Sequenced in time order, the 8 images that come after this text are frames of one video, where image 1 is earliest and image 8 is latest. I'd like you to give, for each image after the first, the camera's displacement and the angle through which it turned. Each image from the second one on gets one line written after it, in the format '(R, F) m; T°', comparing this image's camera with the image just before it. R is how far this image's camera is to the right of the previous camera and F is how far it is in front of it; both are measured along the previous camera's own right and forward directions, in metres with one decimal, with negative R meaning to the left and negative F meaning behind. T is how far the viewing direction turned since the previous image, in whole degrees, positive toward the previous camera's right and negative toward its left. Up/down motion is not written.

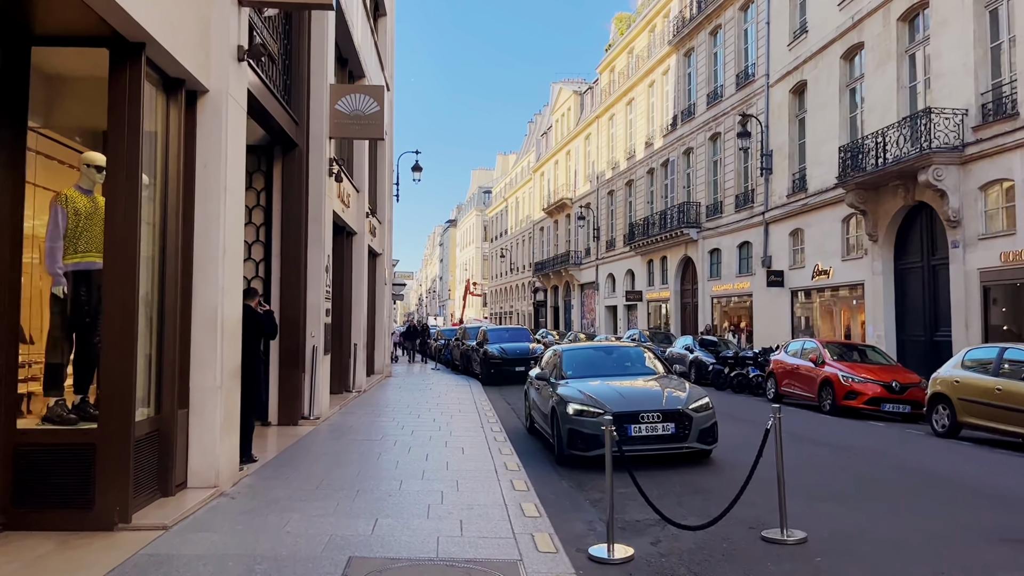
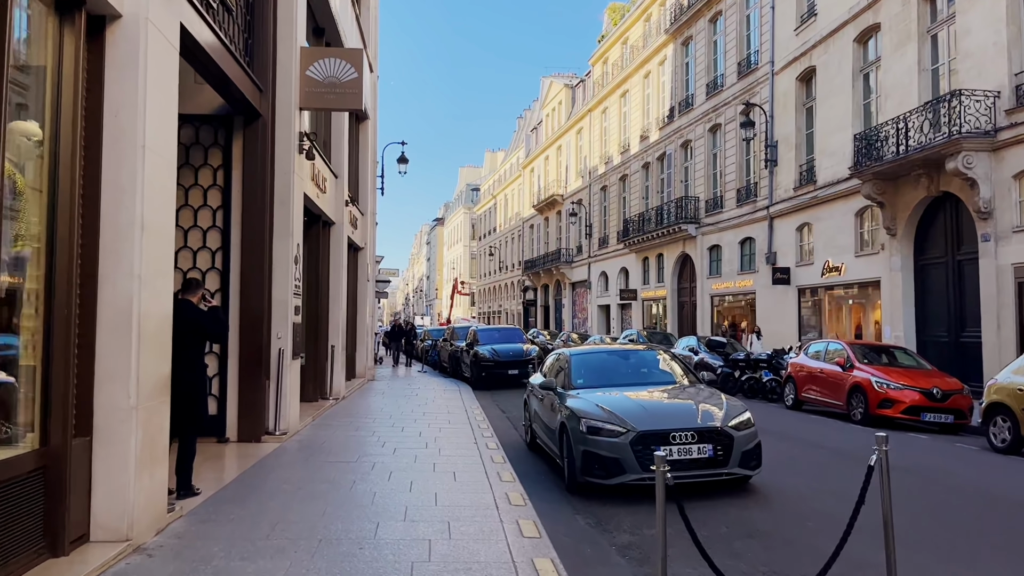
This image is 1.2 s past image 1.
(-0.1, +1.4) m; +1°
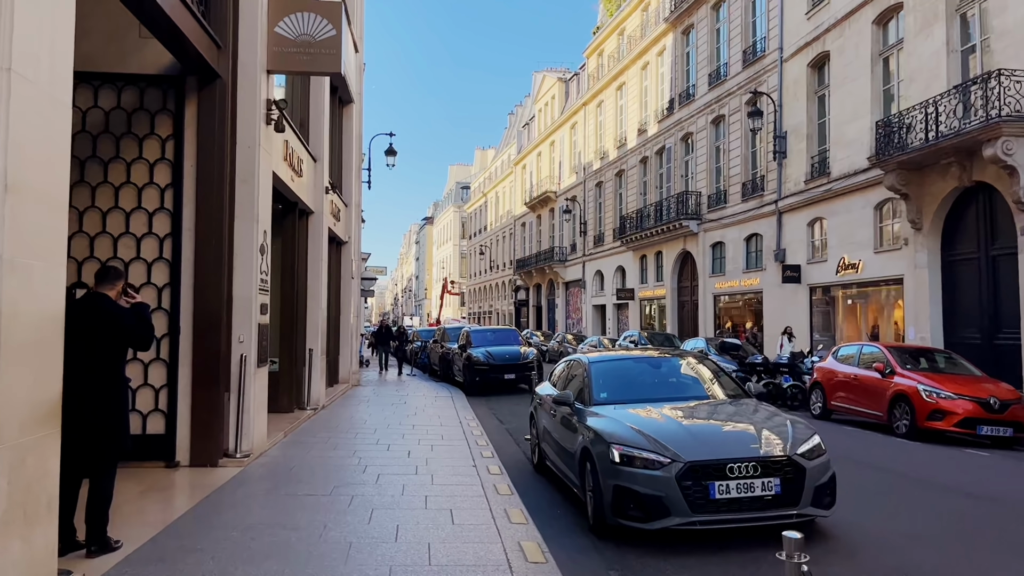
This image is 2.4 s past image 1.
(-0.2, +1.4) m; +1°
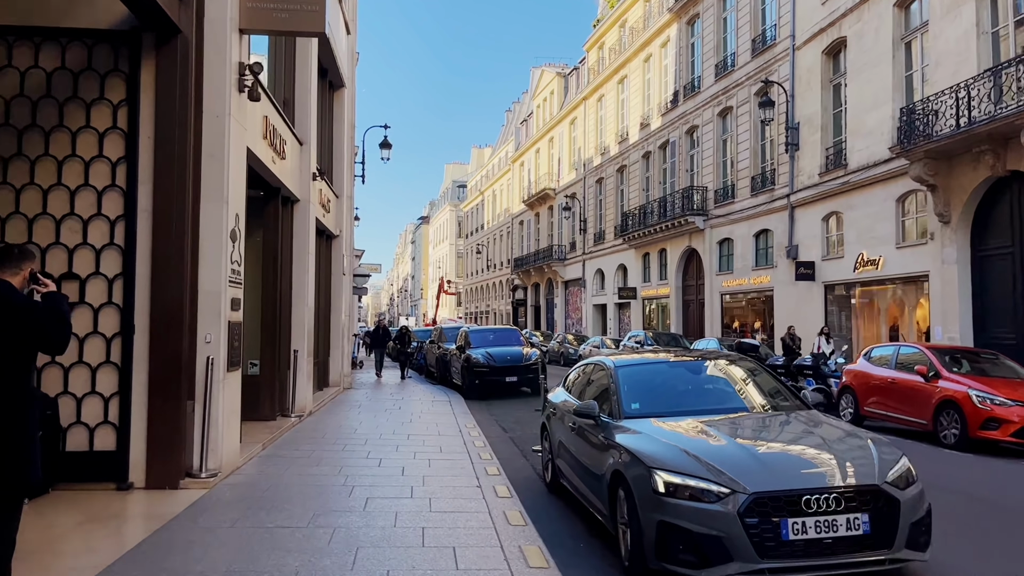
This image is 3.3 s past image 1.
(-0.1, +1.1) m; 0°
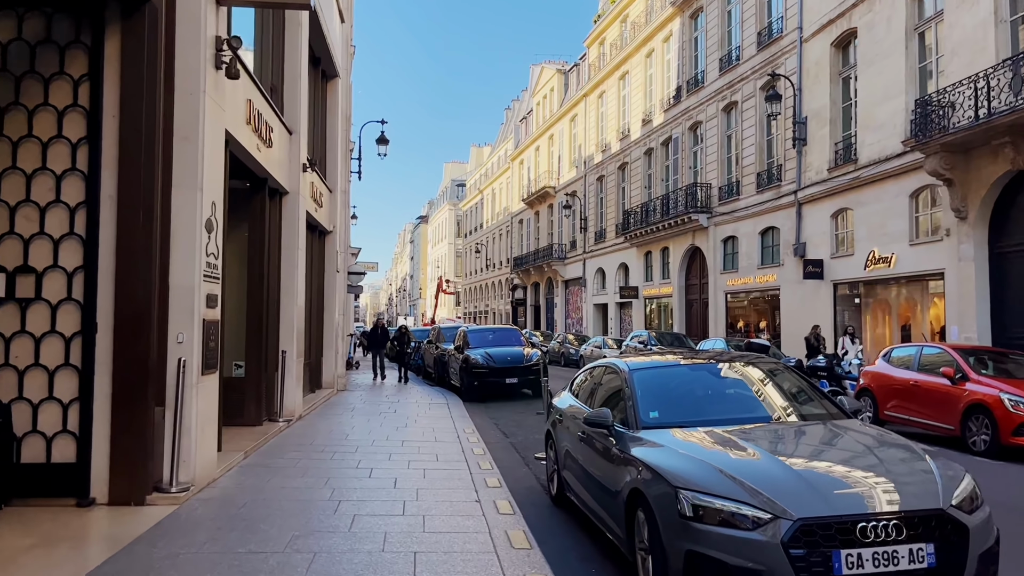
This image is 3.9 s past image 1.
(0.0, +0.6) m; 0°
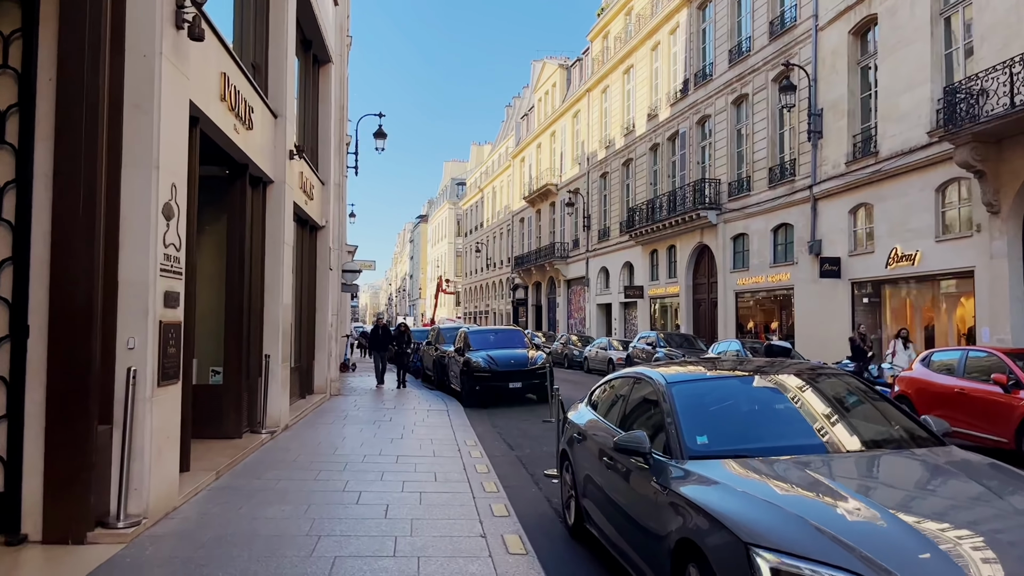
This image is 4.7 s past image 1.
(-0.1, +0.9) m; 0°
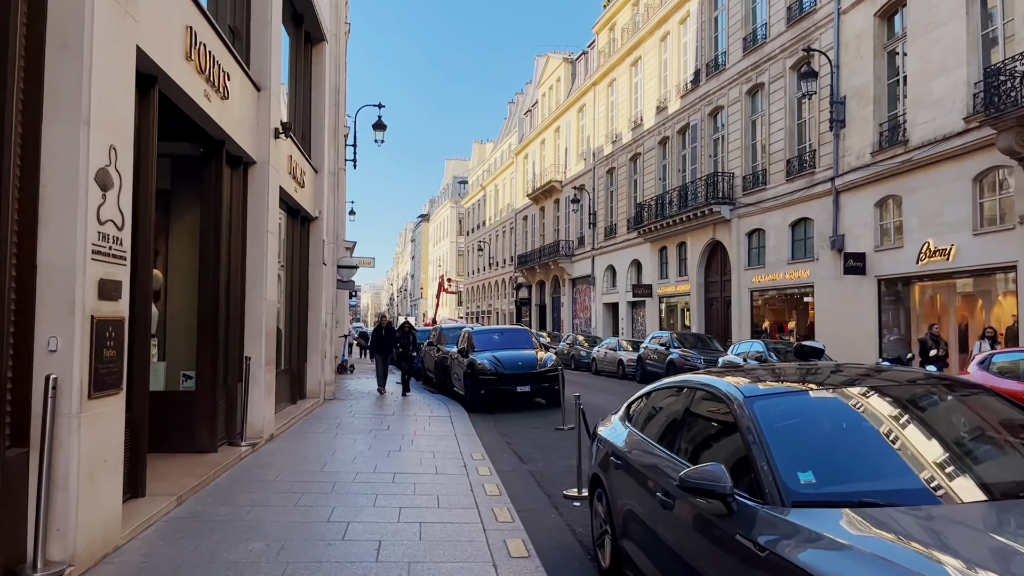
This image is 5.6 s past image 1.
(-0.1, +1.1) m; 0°
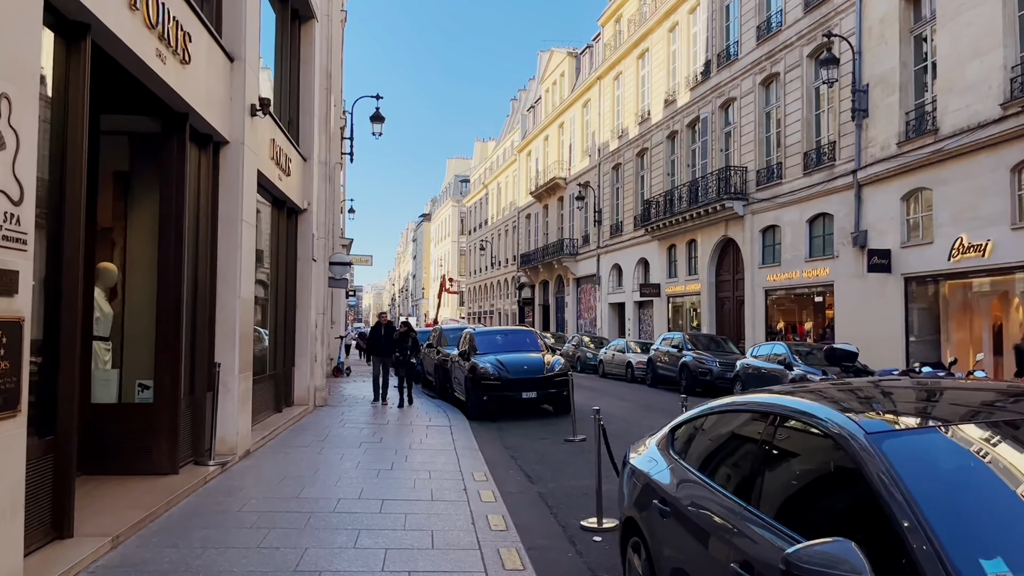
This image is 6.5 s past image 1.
(0.0, +1.0) m; 0°
